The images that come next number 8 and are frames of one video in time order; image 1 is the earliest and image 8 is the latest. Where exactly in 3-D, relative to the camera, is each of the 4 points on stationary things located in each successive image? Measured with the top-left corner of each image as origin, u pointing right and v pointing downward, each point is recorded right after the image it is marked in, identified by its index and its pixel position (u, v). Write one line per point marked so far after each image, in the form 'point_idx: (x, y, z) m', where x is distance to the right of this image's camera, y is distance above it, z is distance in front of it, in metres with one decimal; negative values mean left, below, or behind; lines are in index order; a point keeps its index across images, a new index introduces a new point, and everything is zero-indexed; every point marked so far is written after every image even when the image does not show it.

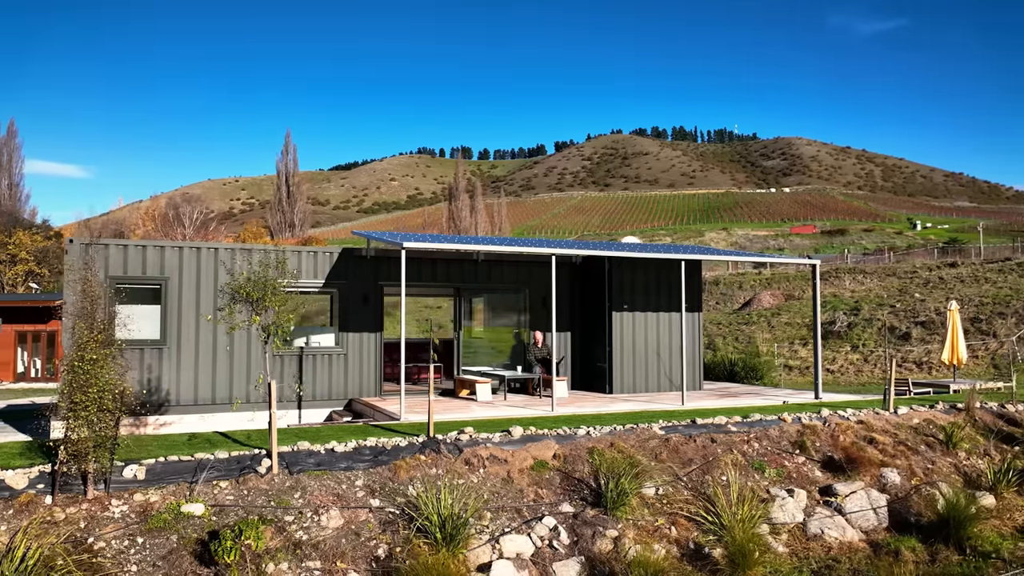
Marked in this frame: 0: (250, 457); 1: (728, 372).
0: (-2.2, -1.4, +5.8) m
1: (+4.4, -1.7, +14.1) m
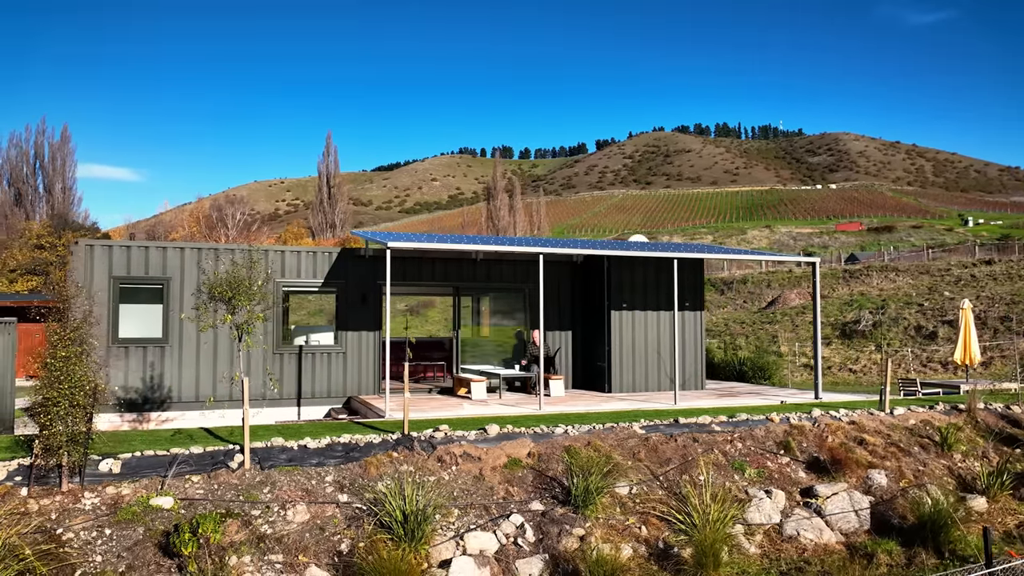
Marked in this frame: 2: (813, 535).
0: (-2.5, -1.4, +5.9) m
1: (+4.5, -1.7, +14.0) m
2: (+2.6, -2.1, +6.0) m
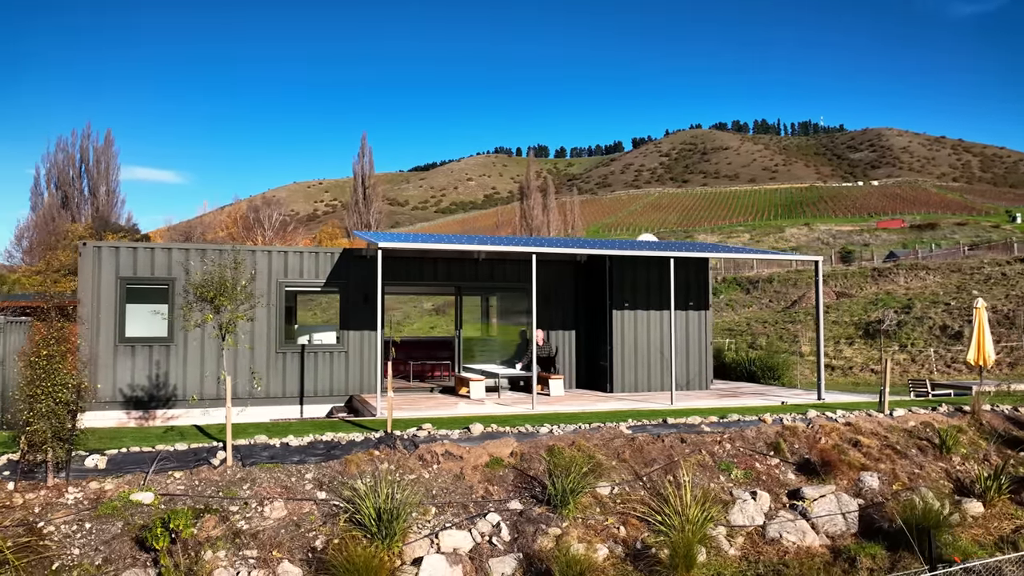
0: (-2.7, -1.4, +6.1) m
1: (+4.7, -1.7, +13.8) m
2: (+2.4, -2.1, +5.9) m
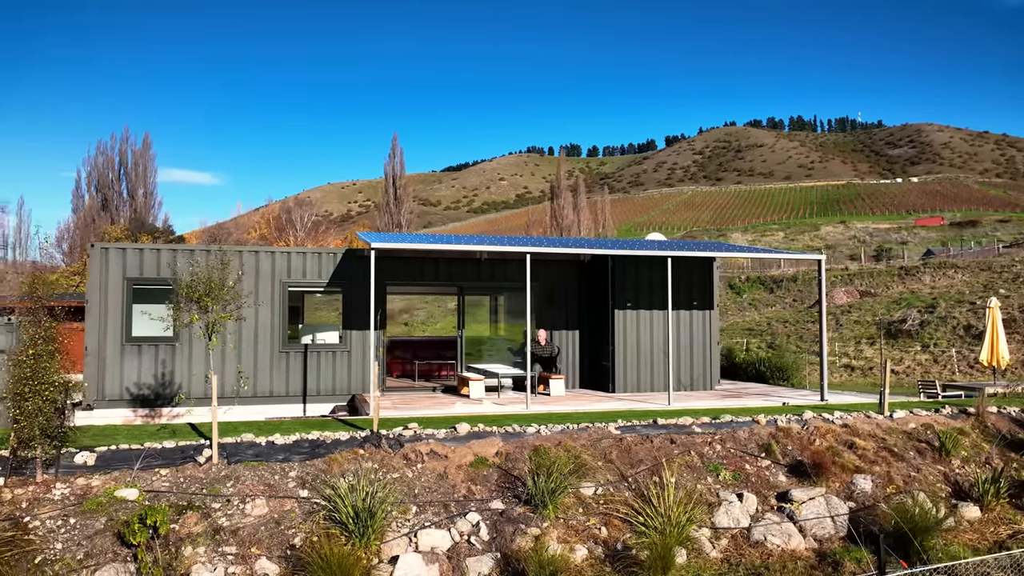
0: (-2.8, -1.4, +6.2) m
1: (+4.8, -1.6, +13.6) m
2: (+2.2, -2.1, +5.8) m
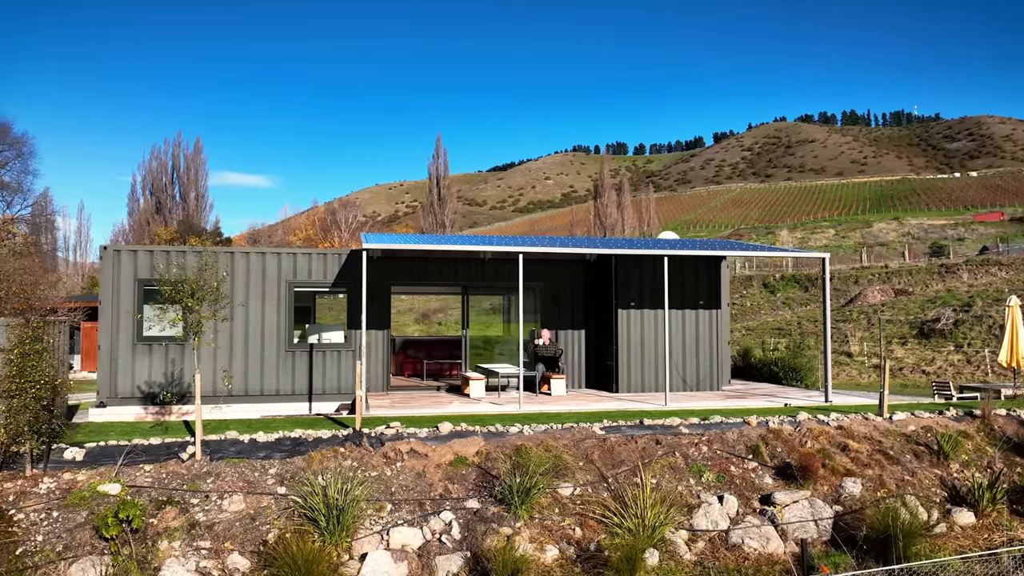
0: (-3.0, -1.4, +6.3) m
1: (+5.0, -1.6, +13.4) m
2: (+2.0, -2.1, +5.7) m
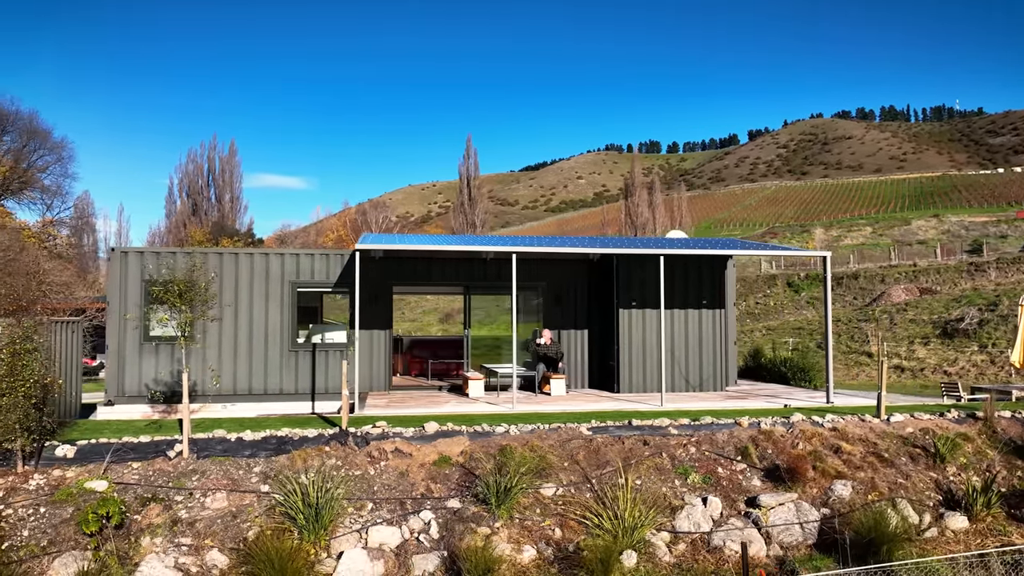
0: (-3.2, -1.4, +6.4) m
1: (+5.1, -1.6, +13.2) m
2: (+1.9, -2.1, +5.6) m
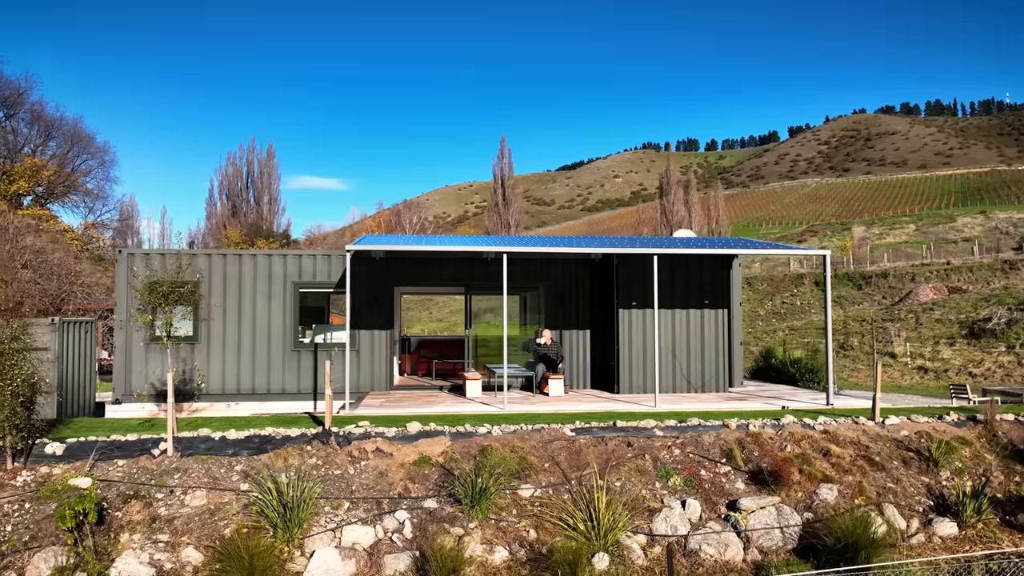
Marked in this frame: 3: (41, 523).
0: (-3.4, -1.4, +6.6) m
1: (+5.2, -1.6, +13.0) m
2: (+1.6, -2.1, +5.6) m
3: (-3.7, -1.8, +5.4) m
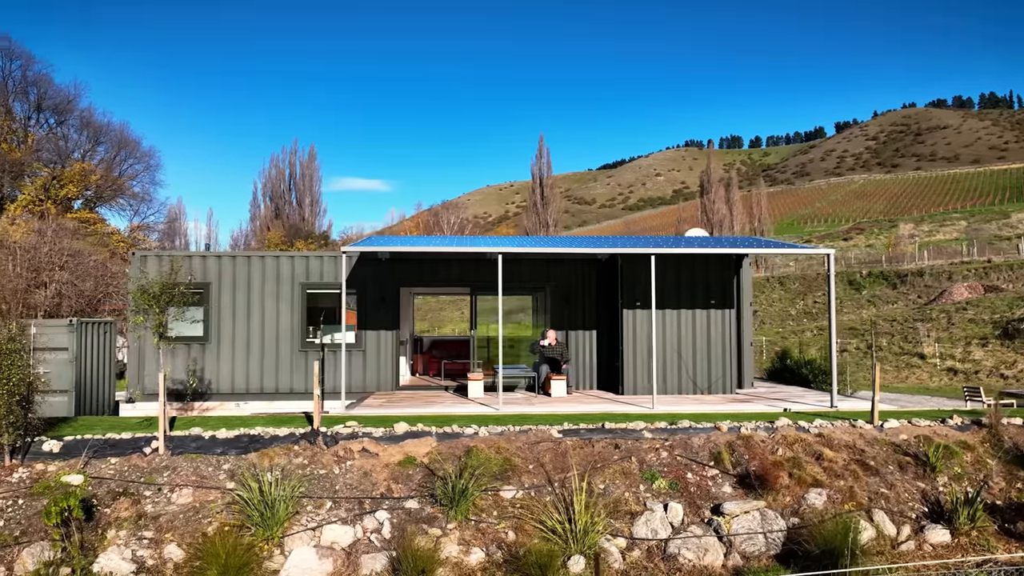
0: (-3.5, -1.5, +6.7) m
1: (+5.3, -1.6, +12.7) m
2: (+1.5, -2.1, +5.5) m
3: (-3.9, -1.9, +5.6) m
